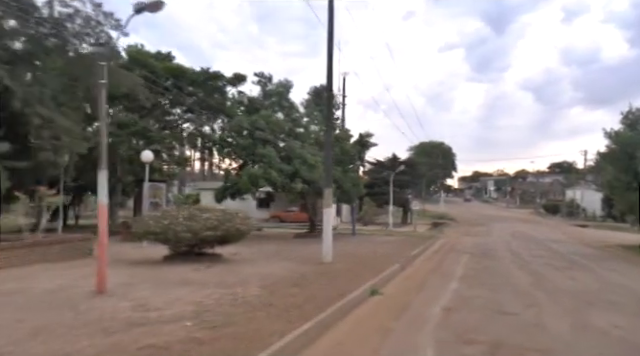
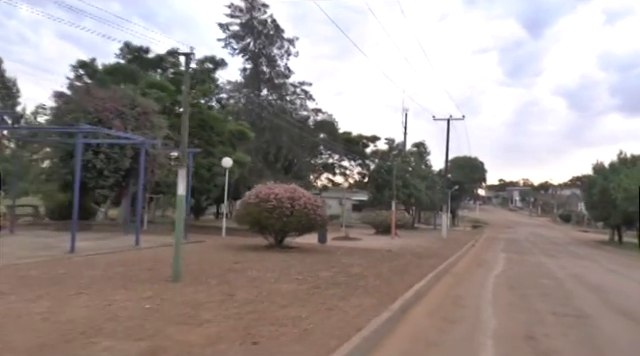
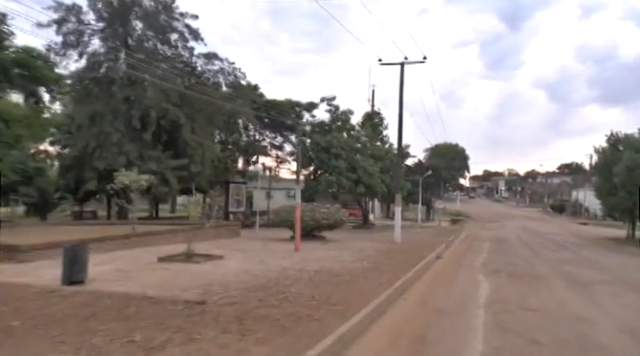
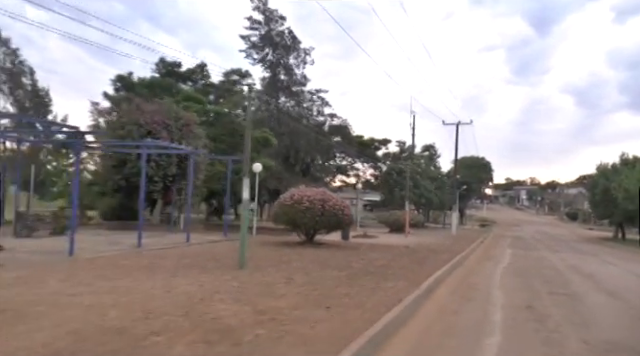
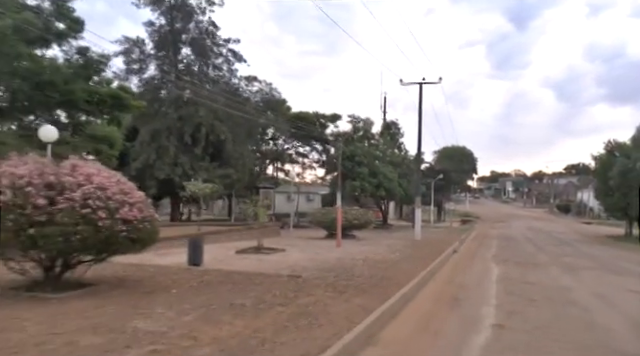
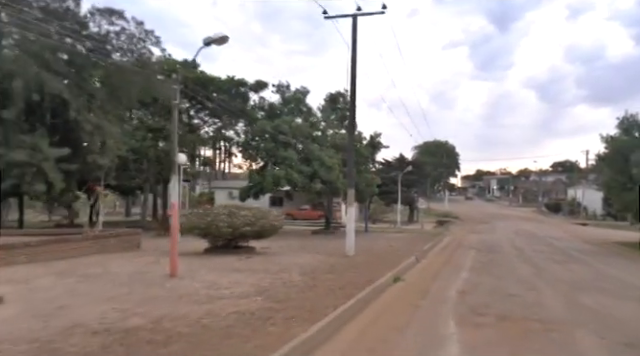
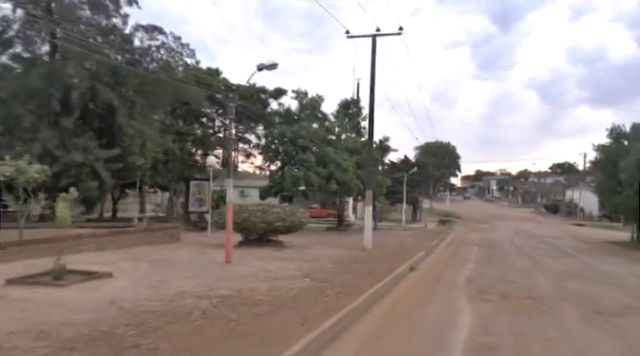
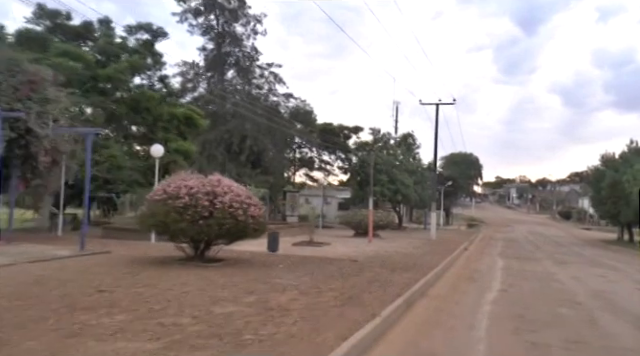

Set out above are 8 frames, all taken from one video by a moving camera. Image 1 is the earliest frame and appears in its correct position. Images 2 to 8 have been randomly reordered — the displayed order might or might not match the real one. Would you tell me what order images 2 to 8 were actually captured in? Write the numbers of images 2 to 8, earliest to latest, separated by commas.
6, 7, 3, 5, 8, 2, 4
